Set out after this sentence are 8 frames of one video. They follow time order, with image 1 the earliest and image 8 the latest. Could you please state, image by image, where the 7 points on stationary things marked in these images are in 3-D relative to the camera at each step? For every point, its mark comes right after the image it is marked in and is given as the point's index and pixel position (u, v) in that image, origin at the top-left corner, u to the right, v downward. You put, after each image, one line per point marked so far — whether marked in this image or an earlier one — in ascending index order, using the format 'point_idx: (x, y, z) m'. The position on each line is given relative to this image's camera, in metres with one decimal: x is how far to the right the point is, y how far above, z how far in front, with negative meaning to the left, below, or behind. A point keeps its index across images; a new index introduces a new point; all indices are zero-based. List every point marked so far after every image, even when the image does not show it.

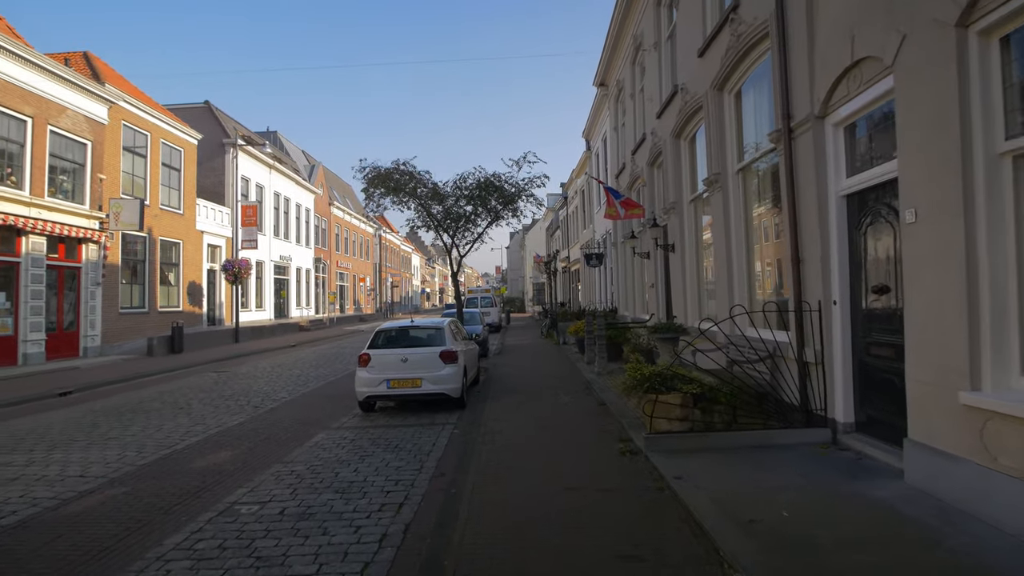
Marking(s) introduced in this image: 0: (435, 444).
0: (-1.0, -1.9, +7.3) m
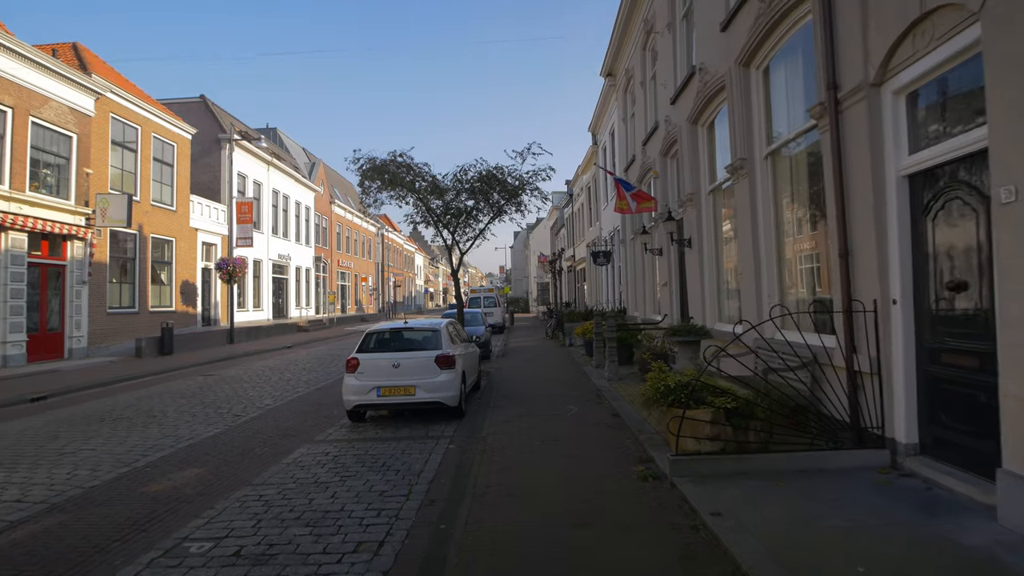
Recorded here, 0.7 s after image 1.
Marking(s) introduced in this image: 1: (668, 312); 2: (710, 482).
0: (-0.9, -1.9, +6.4) m
1: (+3.4, -0.5, +13.0) m
2: (+1.6, -1.6, +4.9) m
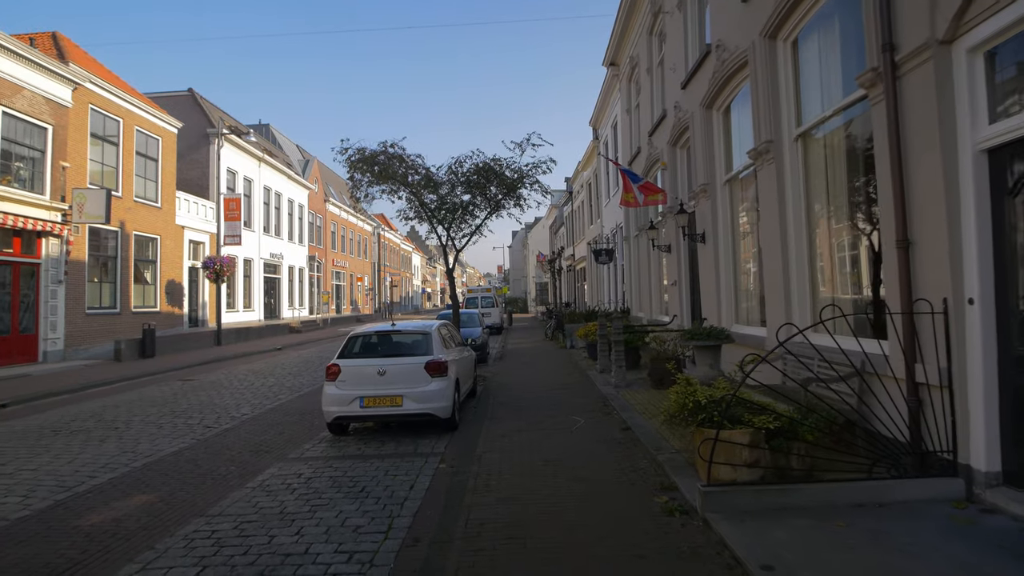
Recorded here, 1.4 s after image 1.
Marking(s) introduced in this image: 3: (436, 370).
0: (-0.9, -1.9, +5.6) m
1: (+3.4, -0.5, +12.1) m
2: (+1.6, -1.6, +4.1) m
3: (-1.0, -1.1, +7.7) m
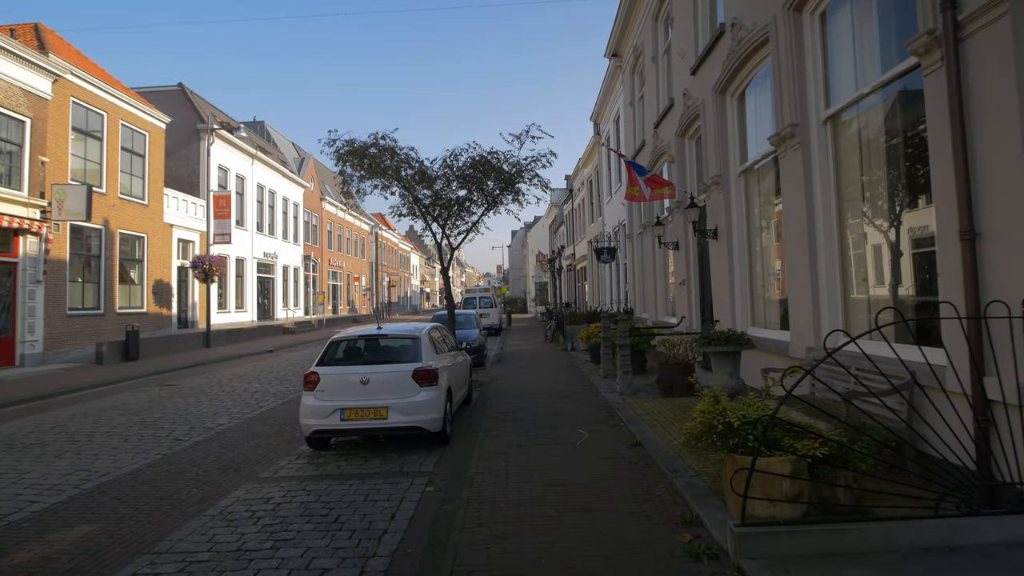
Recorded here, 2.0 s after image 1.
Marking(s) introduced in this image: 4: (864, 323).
0: (-1.0, -1.9, +4.8) m
1: (+3.3, -0.5, +11.4) m
2: (+1.6, -1.6, +3.3) m
3: (-1.0, -1.1, +6.9) m
4: (+3.5, -0.4, +5.9) m
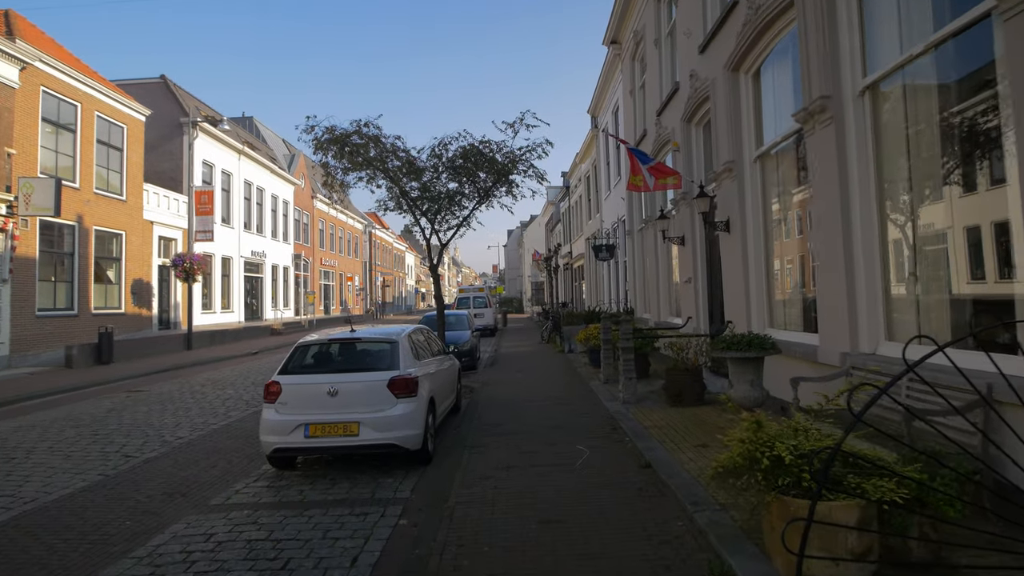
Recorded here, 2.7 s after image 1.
0: (-1.1, -1.8, +4.0) m
1: (+3.2, -0.5, +10.6) m
2: (+1.5, -1.6, +2.5) m
3: (-1.1, -1.0, +6.1) m
4: (+3.4, -0.3, +5.0) m
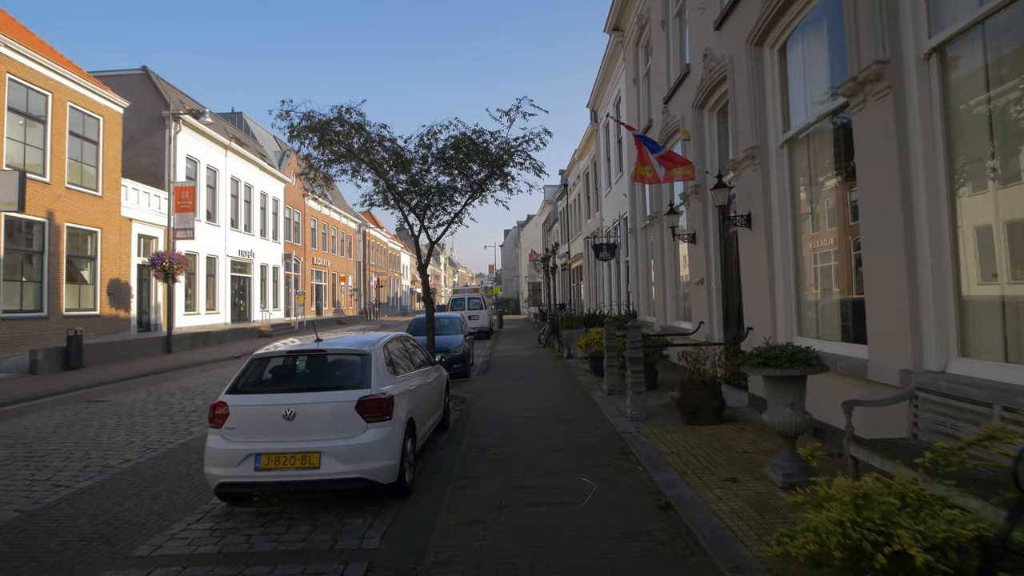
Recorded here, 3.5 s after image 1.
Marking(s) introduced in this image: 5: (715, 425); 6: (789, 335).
0: (-1.1, -1.9, +3.0) m
1: (+3.1, -0.5, +9.6) m
2: (+1.5, -1.6, +1.5) m
3: (-1.2, -1.1, +5.1) m
4: (+3.4, -0.4, +4.1) m
5: (+2.4, -1.6, +6.9) m
6: (+3.3, -0.5, +7.0) m
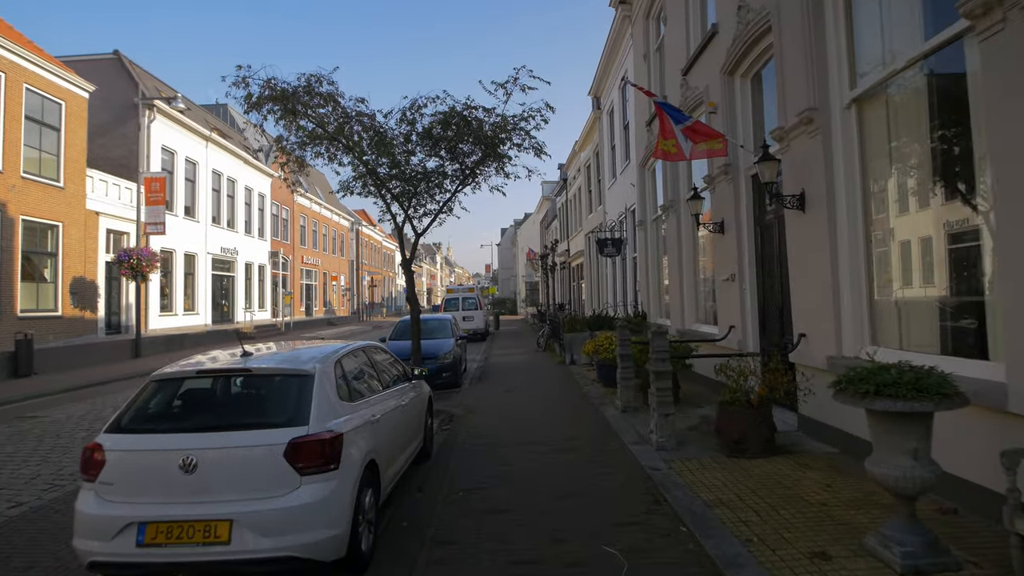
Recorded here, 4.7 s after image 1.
0: (-1.1, -1.8, +1.5) m
1: (+3.1, -0.5, +8.2) m
2: (+1.5, -1.5, 0.0) m
3: (-1.2, -1.0, +3.6) m
4: (+3.3, -0.3, +2.6) m
5: (+2.3, -1.6, +5.4) m
6: (+3.3, -0.5, +5.5) m
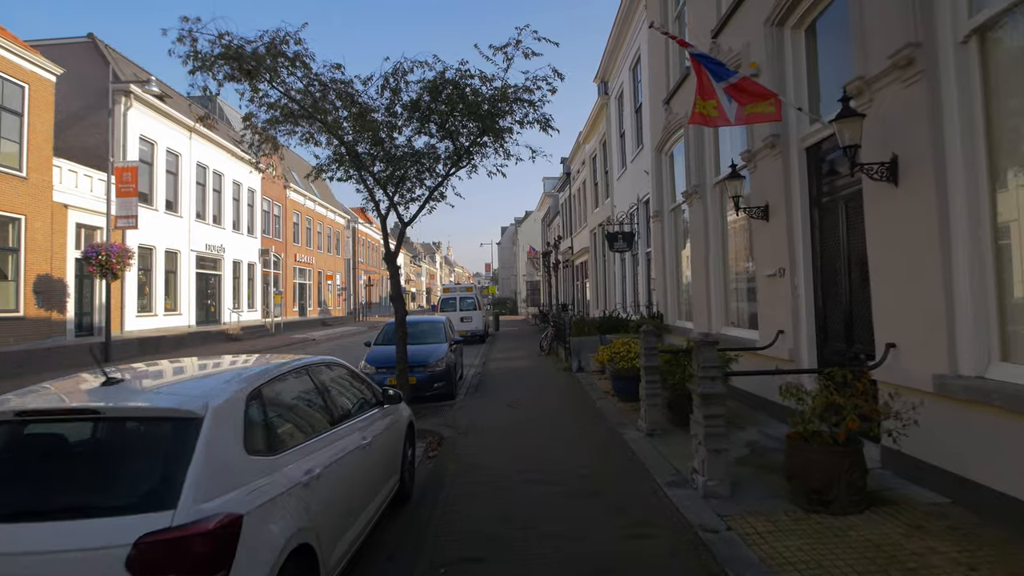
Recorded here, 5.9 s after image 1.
0: (-1.1, -1.8, +0.1) m
1: (+3.1, -0.4, +6.7) m
2: (+1.5, -1.5, -1.4) m
3: (-1.2, -1.0, +2.2) m
4: (+3.4, -0.3, +1.2) m
5: (+2.4, -1.5, +4.0) m
6: (+3.3, -0.5, +4.1) m
